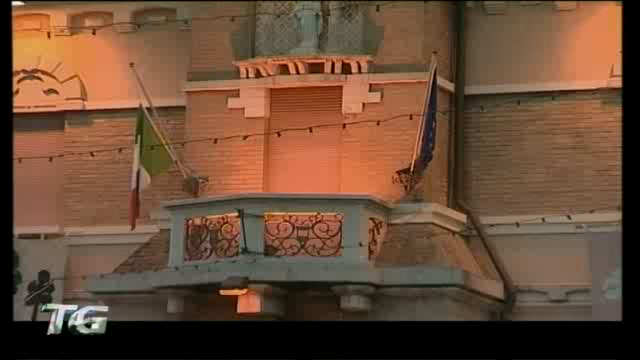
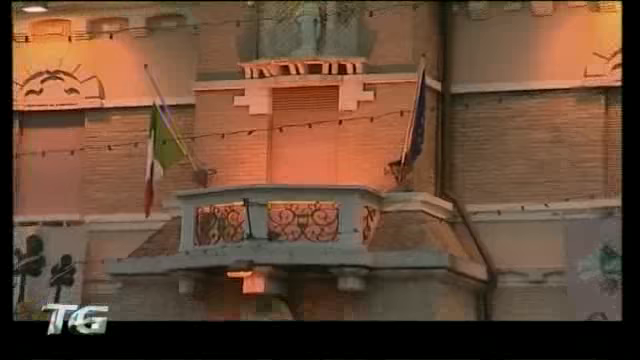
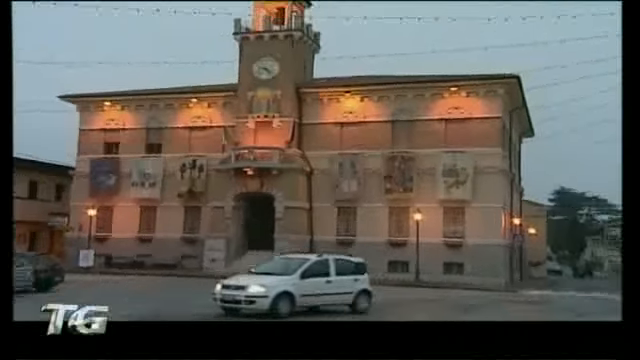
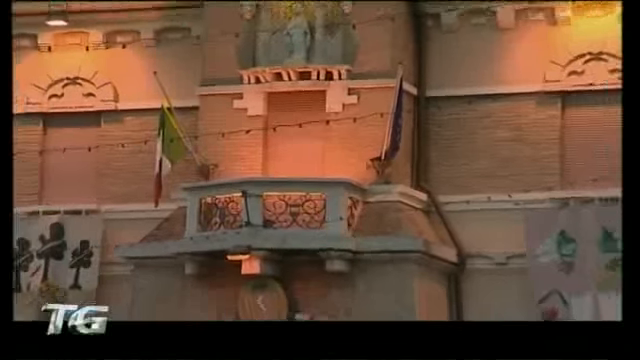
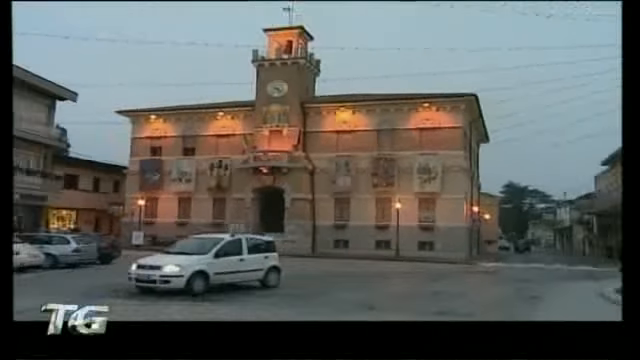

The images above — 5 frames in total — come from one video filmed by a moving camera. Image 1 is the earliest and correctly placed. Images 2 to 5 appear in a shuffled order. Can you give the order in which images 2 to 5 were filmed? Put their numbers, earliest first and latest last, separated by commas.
2, 4, 3, 5
